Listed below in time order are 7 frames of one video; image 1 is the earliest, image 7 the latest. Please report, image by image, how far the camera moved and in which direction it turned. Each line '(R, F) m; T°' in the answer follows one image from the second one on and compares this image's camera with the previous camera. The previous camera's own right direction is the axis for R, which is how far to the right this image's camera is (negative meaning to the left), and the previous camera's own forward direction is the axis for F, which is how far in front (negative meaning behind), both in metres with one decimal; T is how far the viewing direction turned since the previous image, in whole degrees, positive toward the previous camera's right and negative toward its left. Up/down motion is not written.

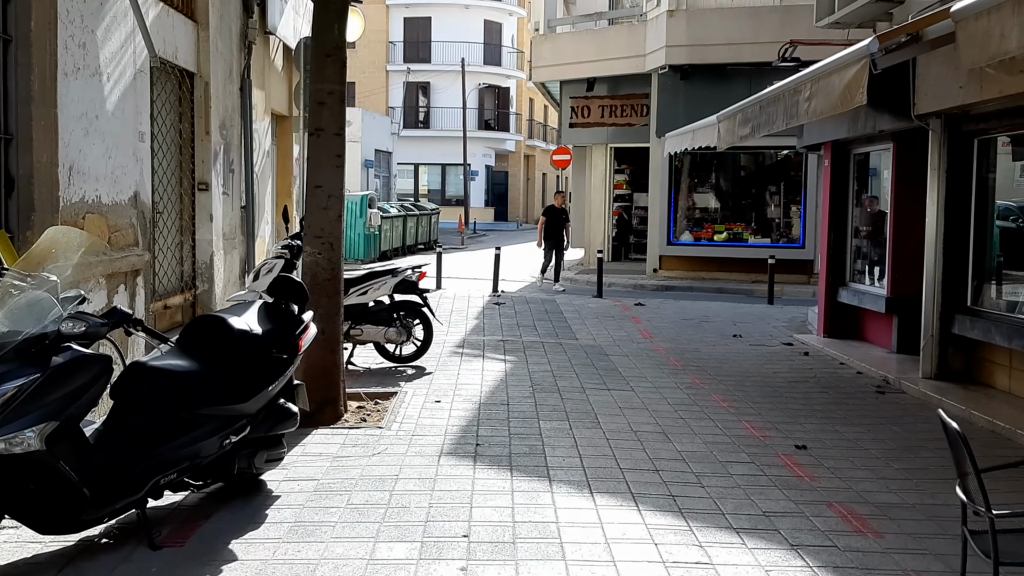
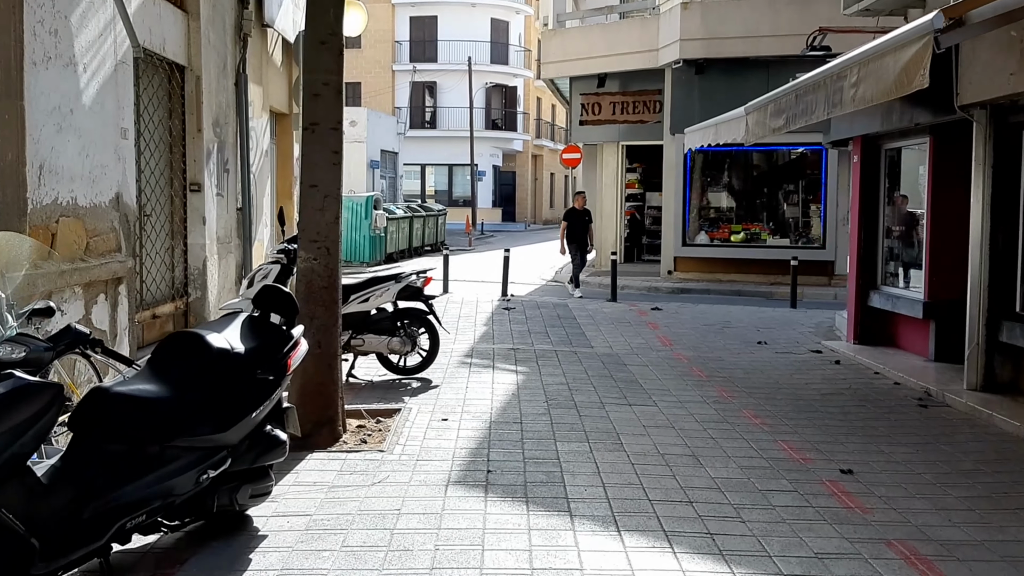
(0.0, +0.7) m; 0°
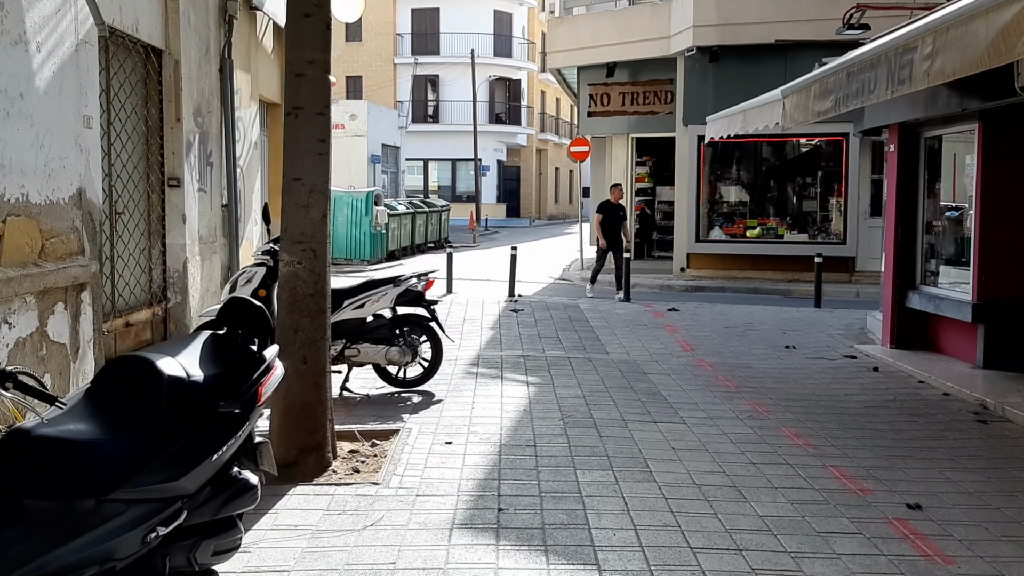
(-0.1, +0.9) m; 0°
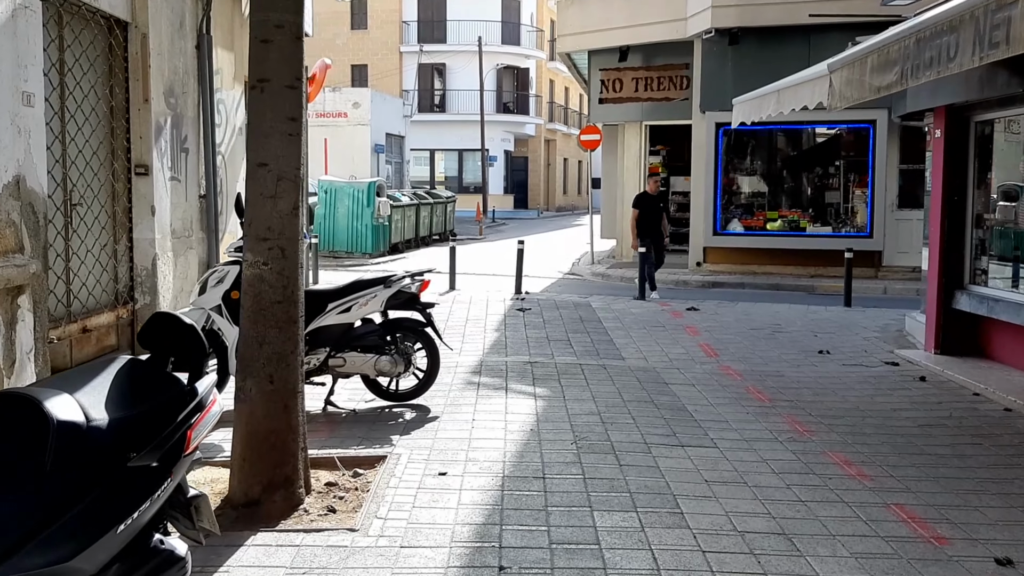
(0.0, +1.0) m; 0°
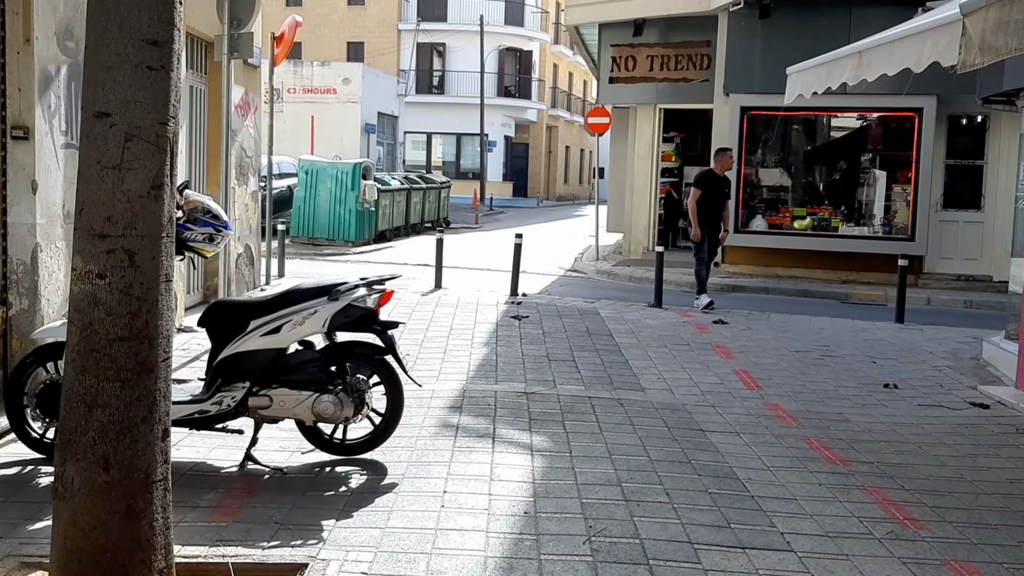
(0.0, +2.0) m; 0°
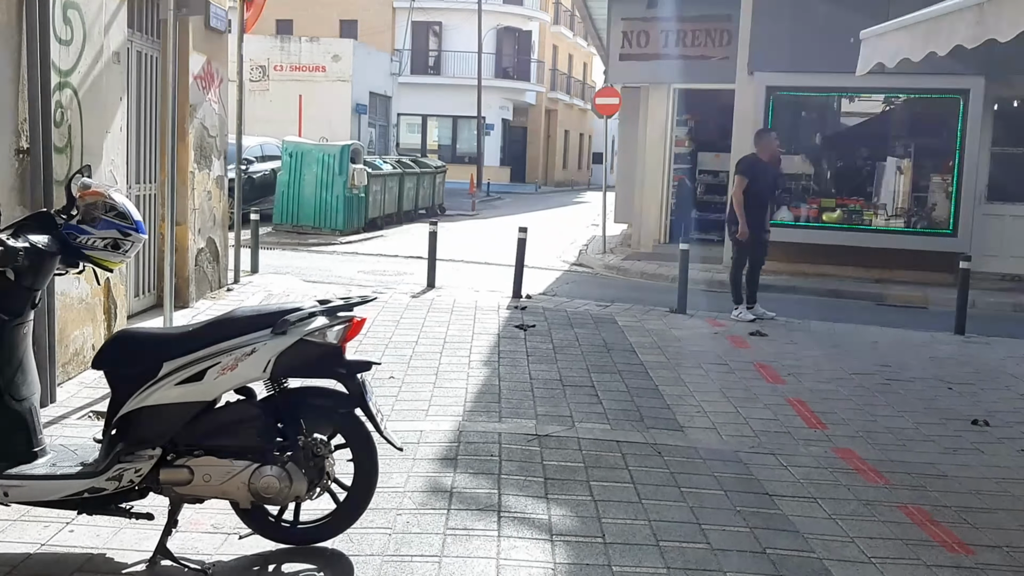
(-0.1, +1.5) m; 0°
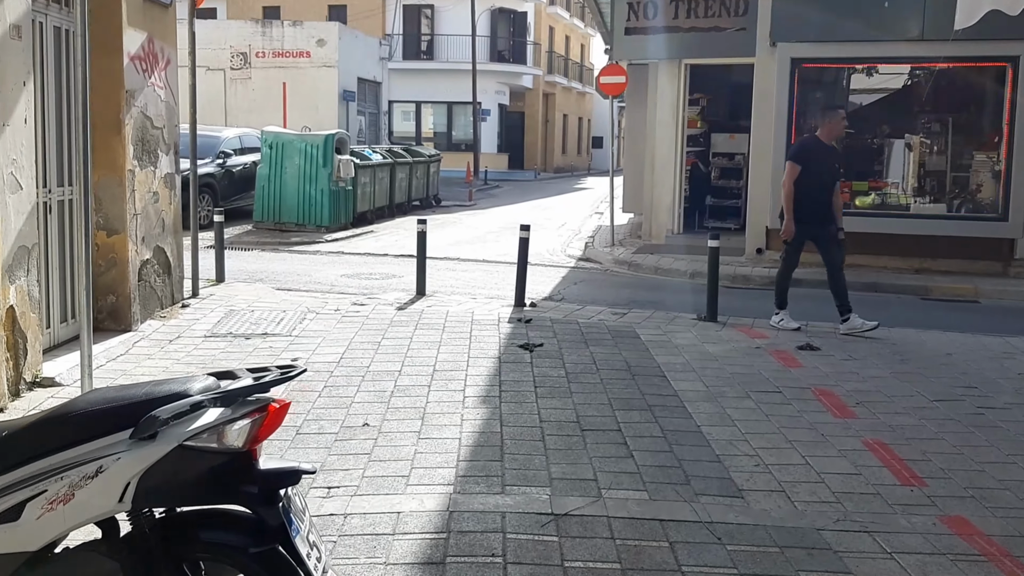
(0.0, +1.5) m; 0°
